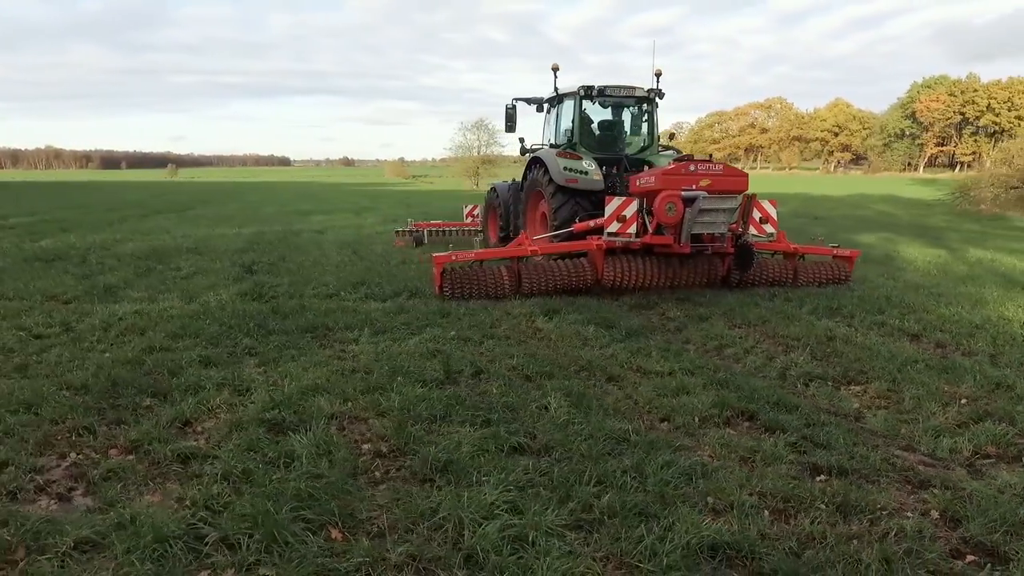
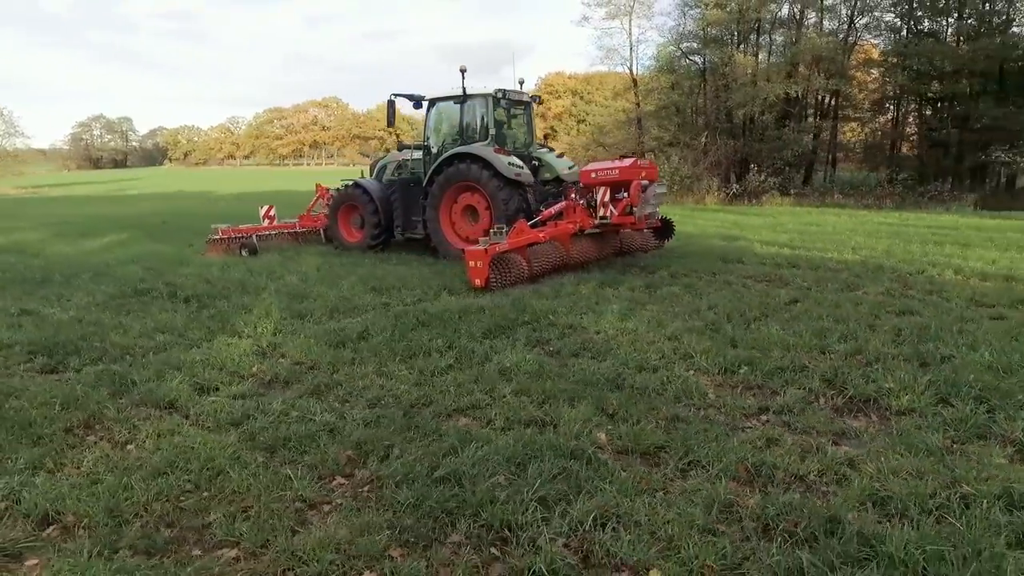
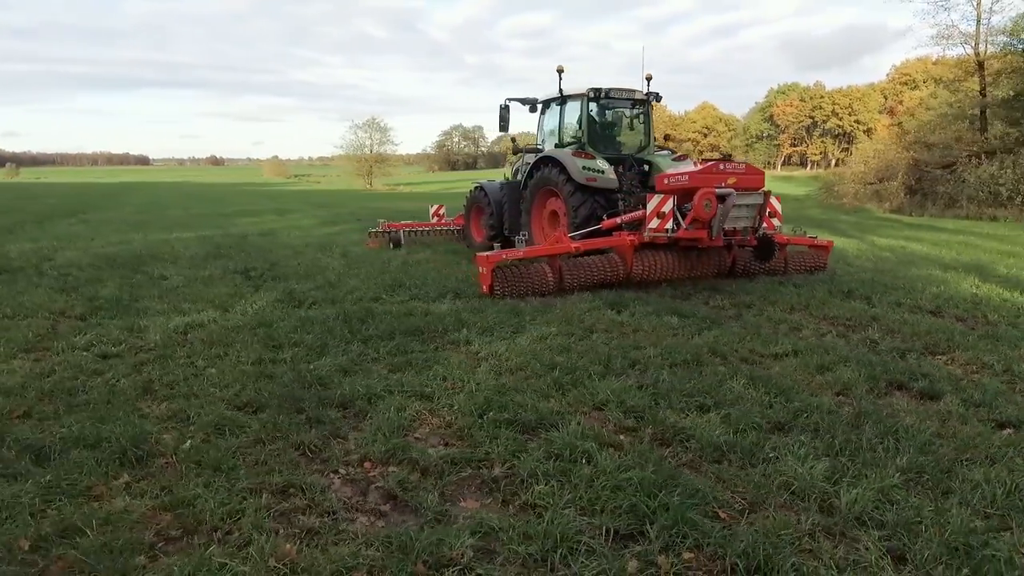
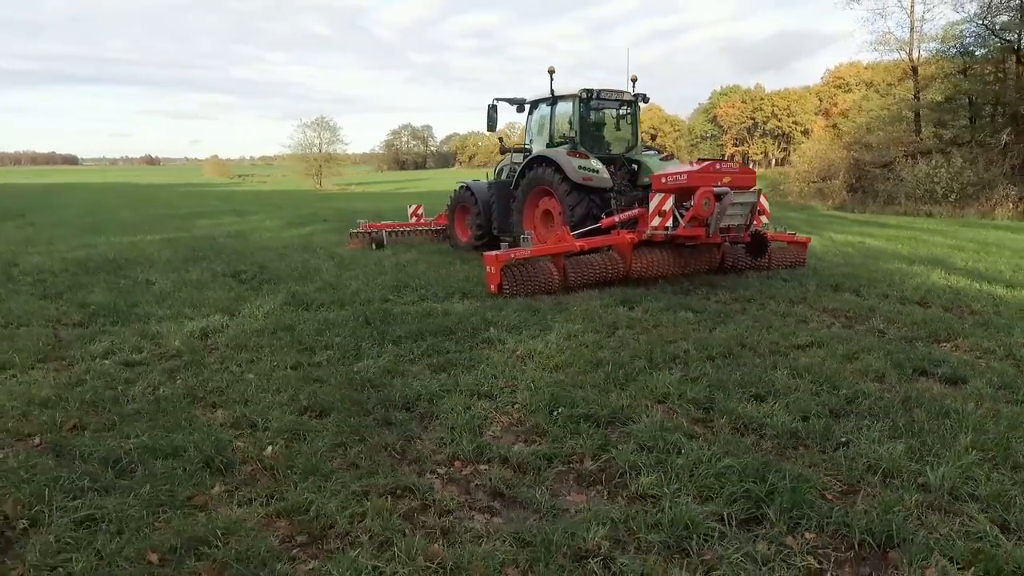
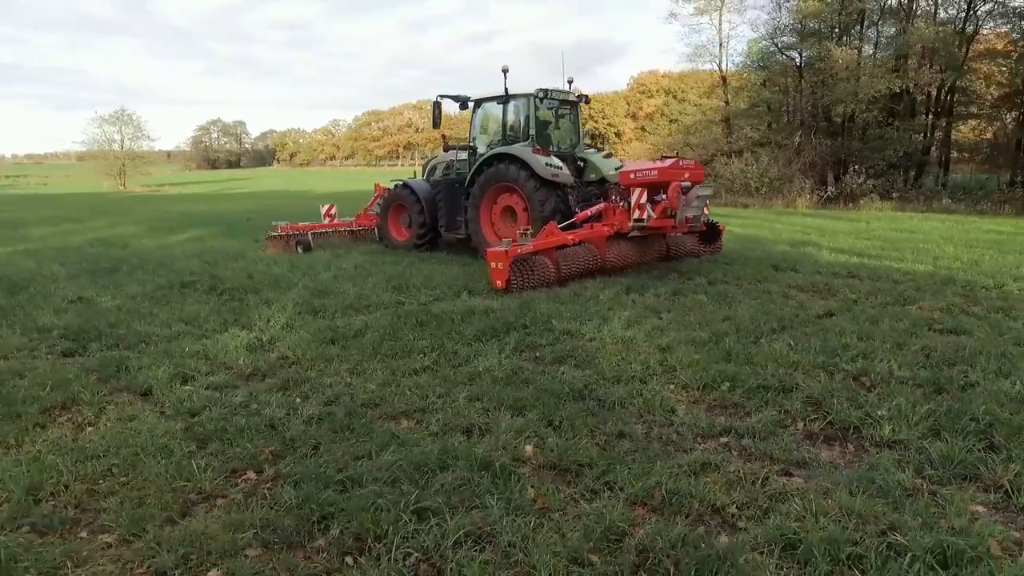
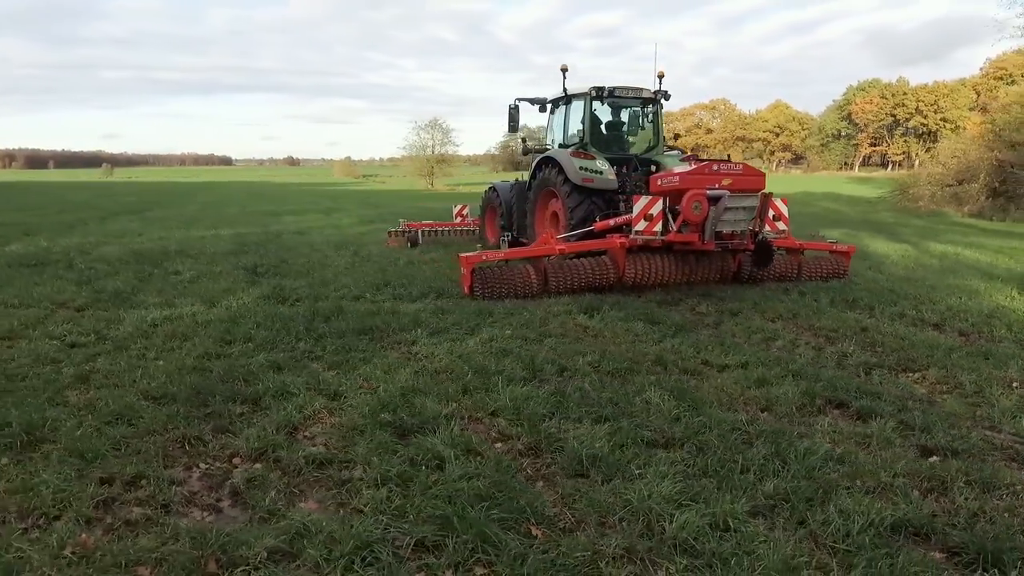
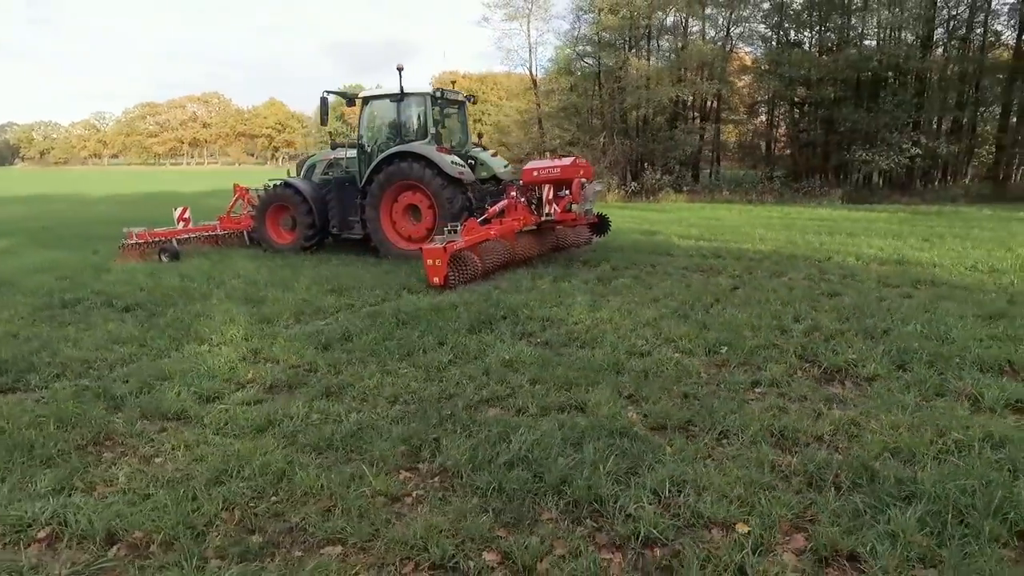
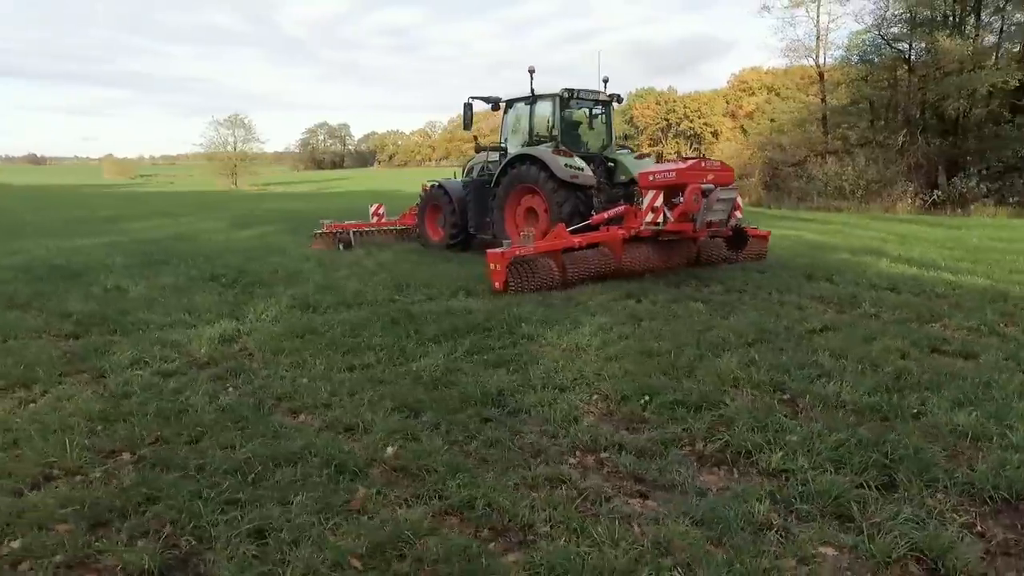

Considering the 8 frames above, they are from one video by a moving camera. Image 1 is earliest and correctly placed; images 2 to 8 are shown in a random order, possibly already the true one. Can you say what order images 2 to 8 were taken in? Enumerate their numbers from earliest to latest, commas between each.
6, 3, 4, 8, 5, 2, 7
